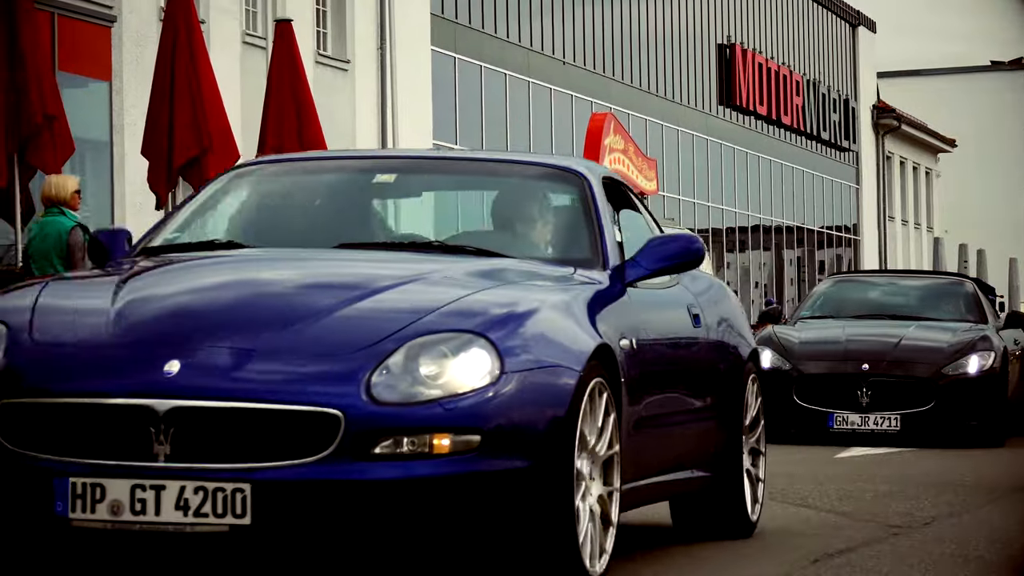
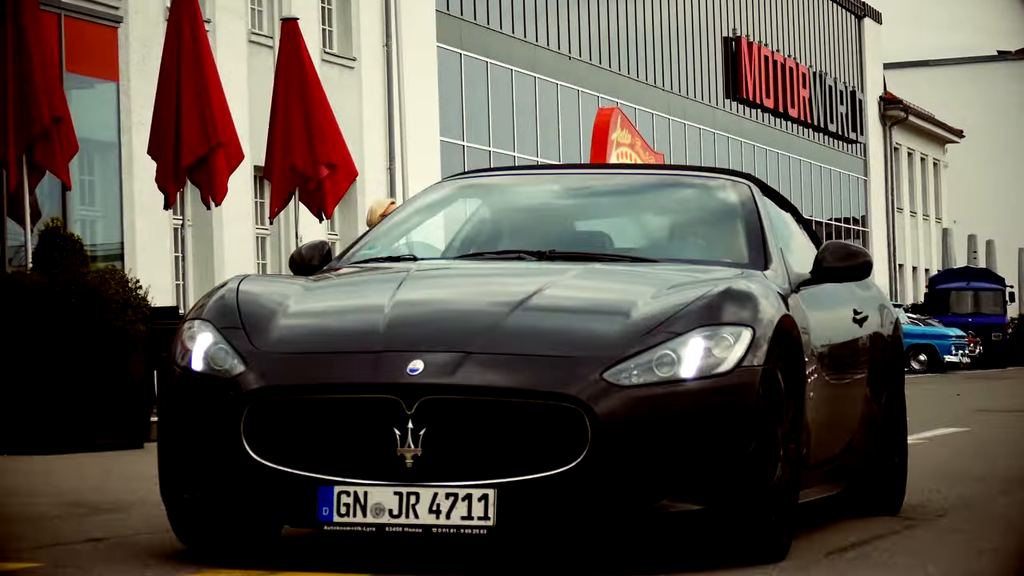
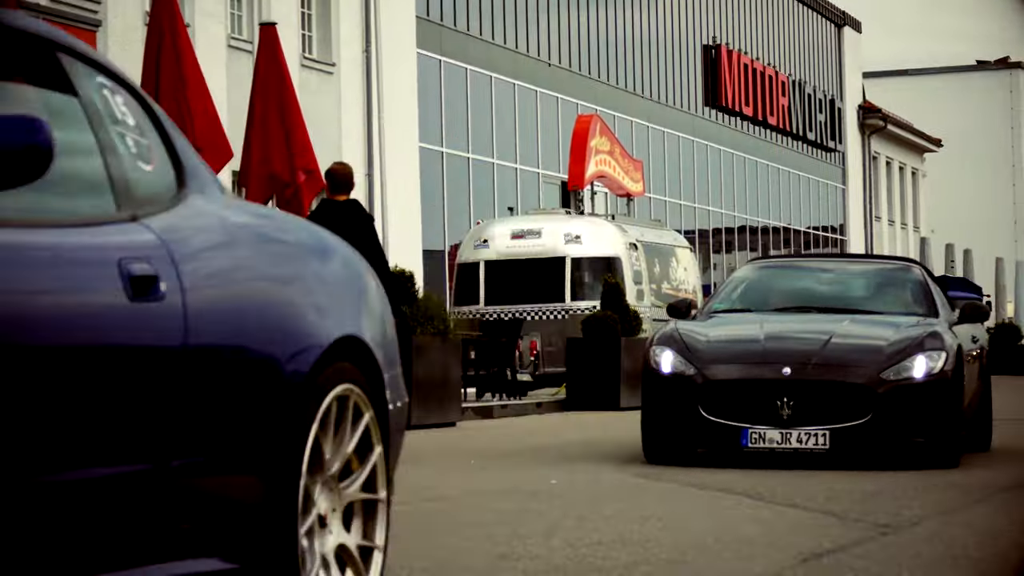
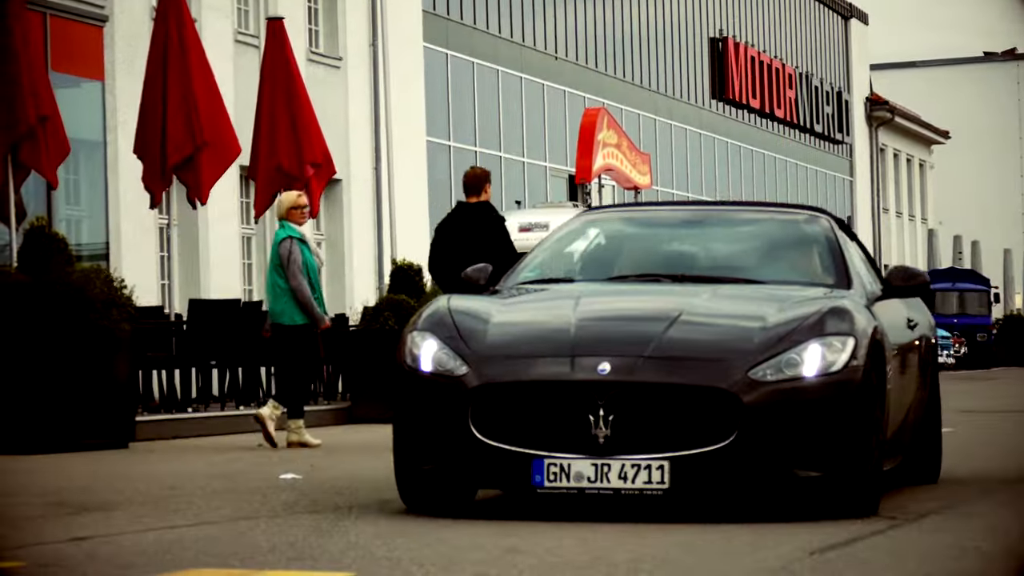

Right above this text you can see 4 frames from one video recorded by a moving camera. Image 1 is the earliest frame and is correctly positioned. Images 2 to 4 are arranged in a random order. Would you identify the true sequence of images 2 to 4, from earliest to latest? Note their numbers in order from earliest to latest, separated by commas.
3, 4, 2
